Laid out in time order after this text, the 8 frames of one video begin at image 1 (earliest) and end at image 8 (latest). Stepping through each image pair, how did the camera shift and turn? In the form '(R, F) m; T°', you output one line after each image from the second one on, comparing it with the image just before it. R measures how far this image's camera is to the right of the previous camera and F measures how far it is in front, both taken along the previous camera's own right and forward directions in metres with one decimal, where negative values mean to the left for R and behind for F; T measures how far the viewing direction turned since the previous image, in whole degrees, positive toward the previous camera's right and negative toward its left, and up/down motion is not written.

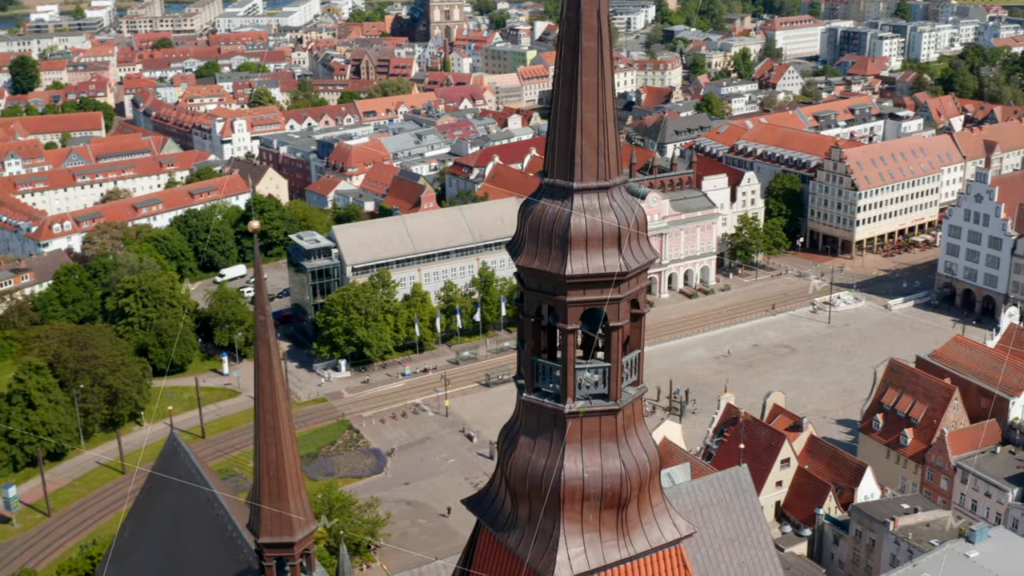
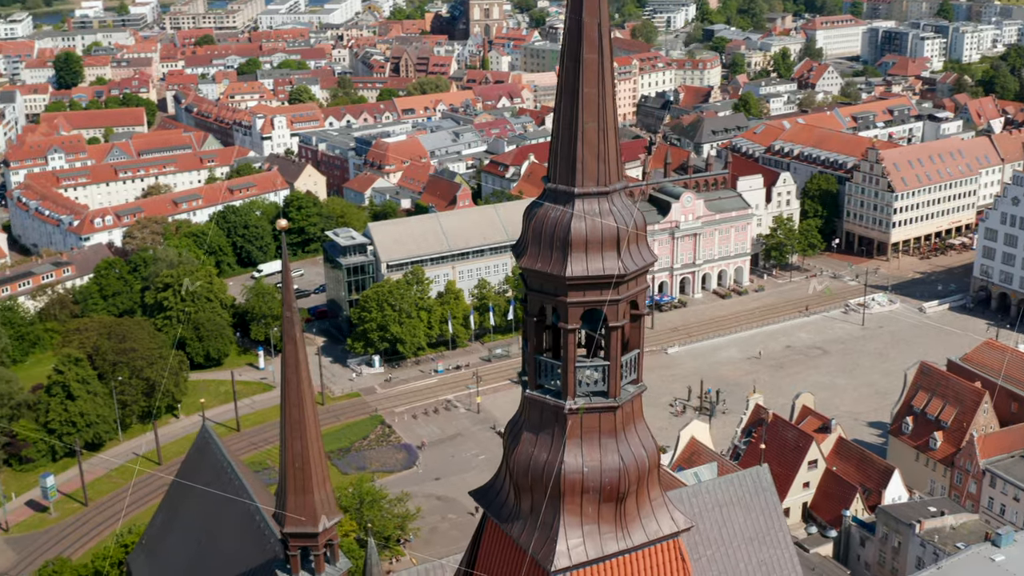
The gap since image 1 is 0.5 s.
(+0.3, -0.3) m; -2°
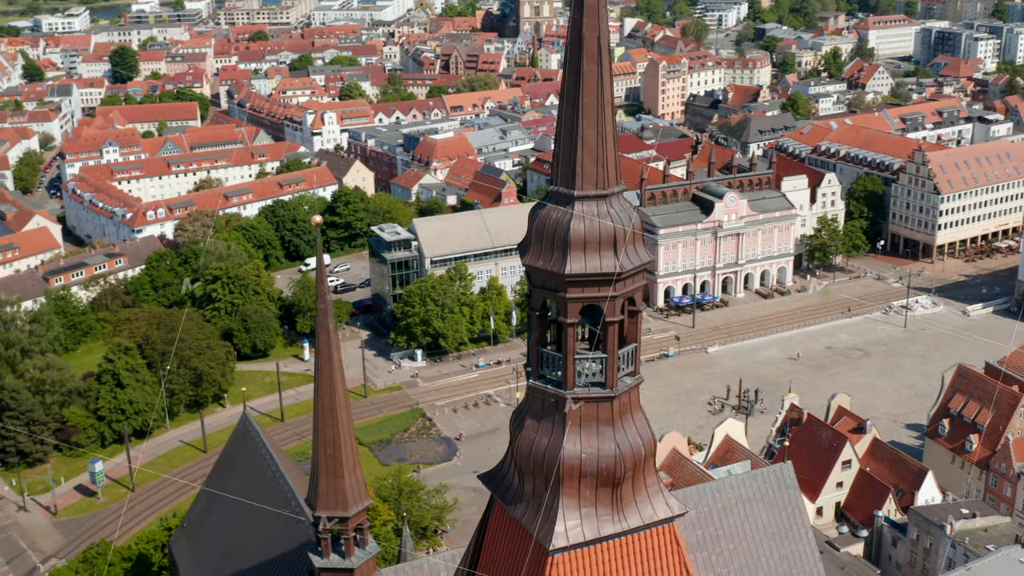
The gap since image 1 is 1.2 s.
(+0.3, -0.6) m; -2°
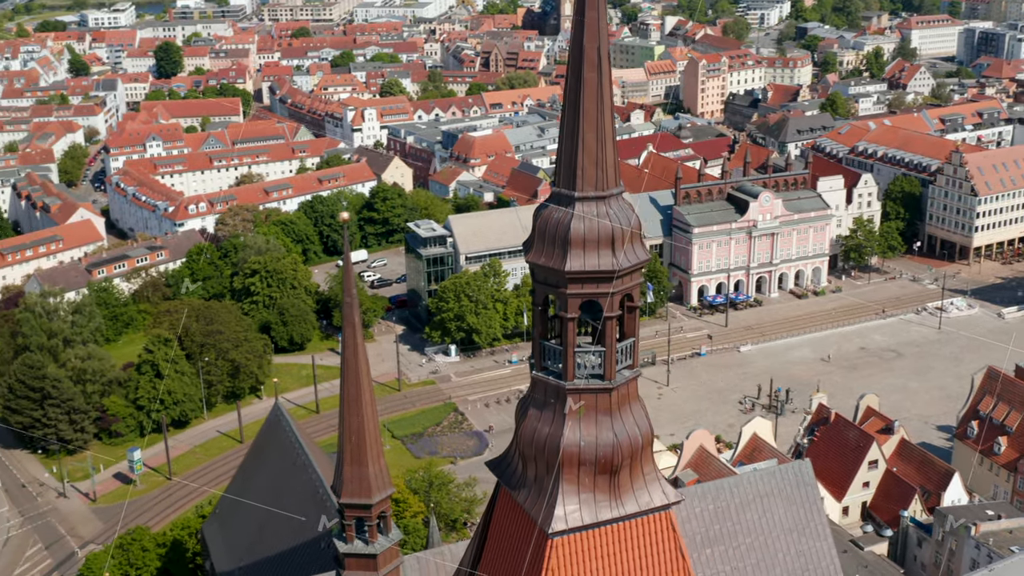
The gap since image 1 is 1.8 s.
(+0.3, -0.5) m; -2°
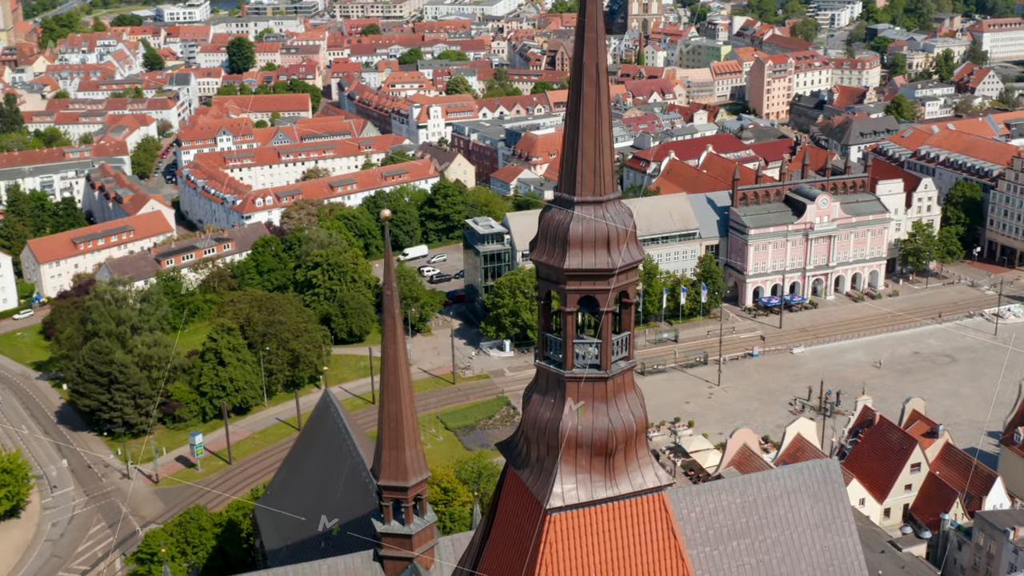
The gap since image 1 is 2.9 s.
(+0.5, -0.9) m; -3°
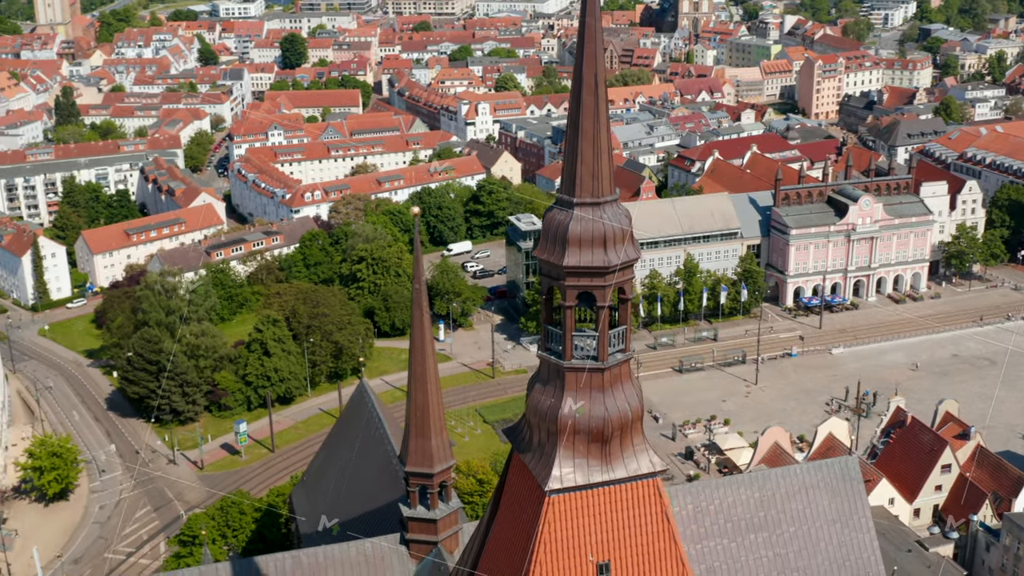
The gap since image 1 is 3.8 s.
(+0.4, -0.7) m; -2°
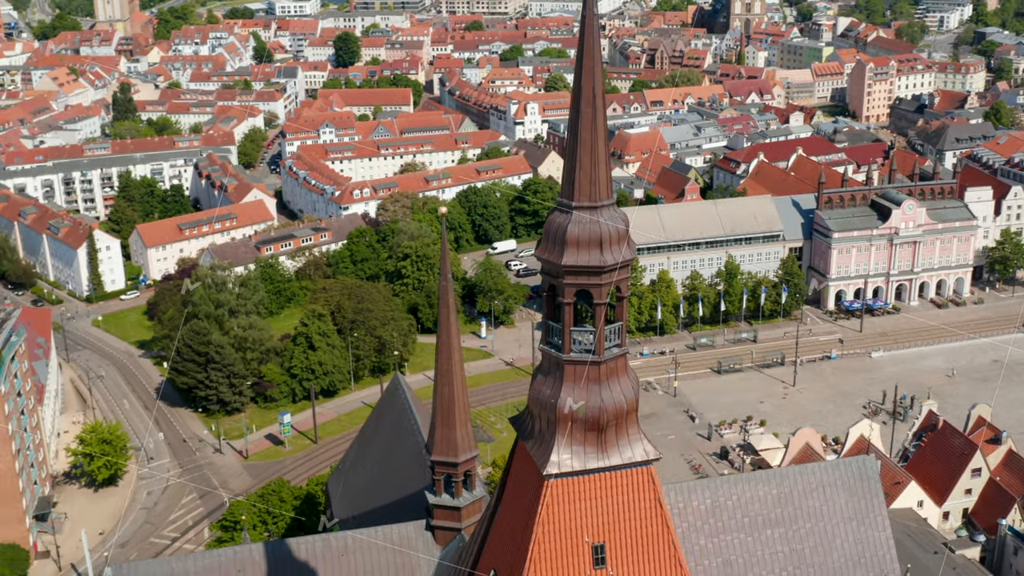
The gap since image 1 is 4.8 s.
(+0.5, -0.8) m; -2°
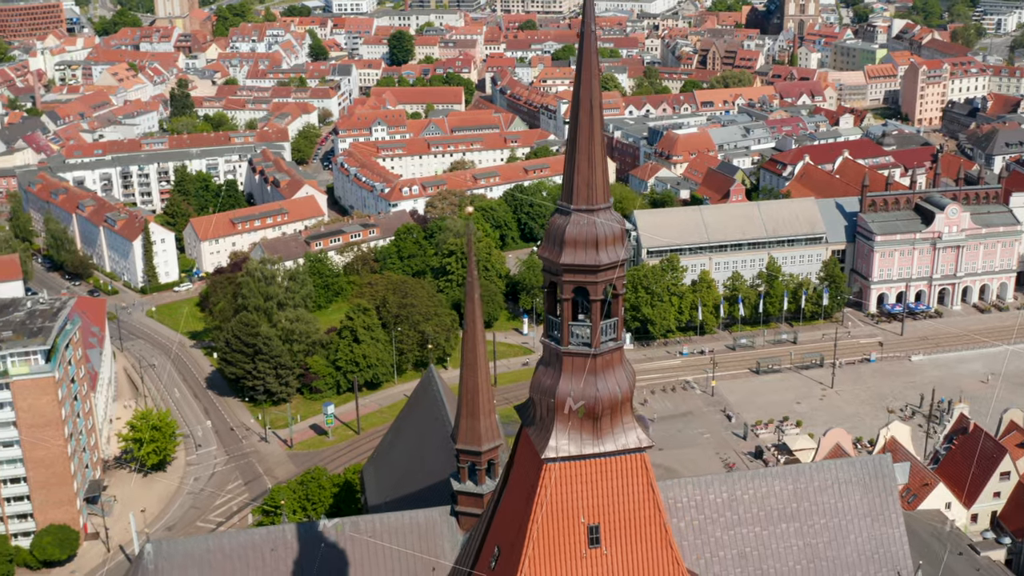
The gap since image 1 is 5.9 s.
(+0.5, -0.9) m; -2°
